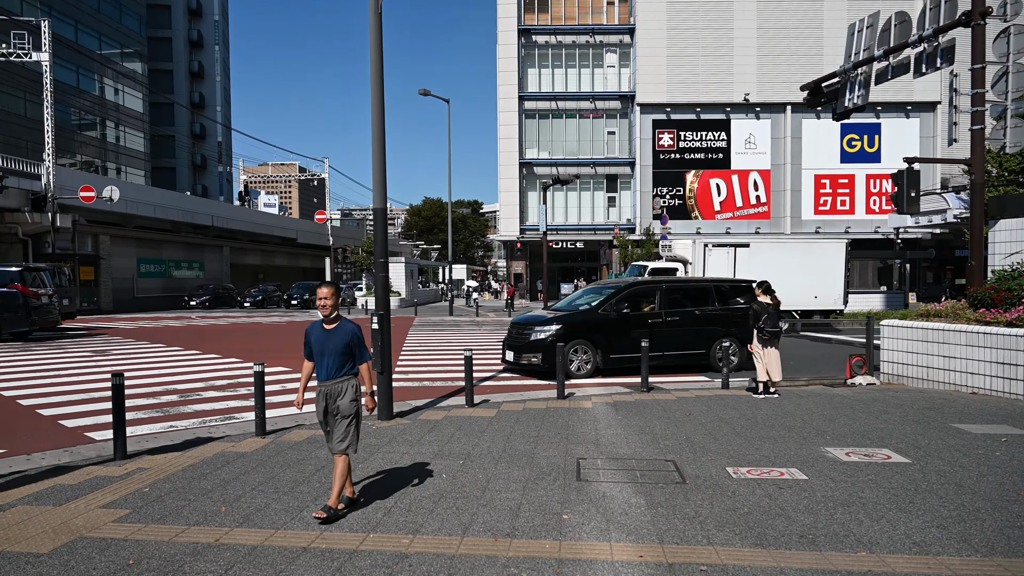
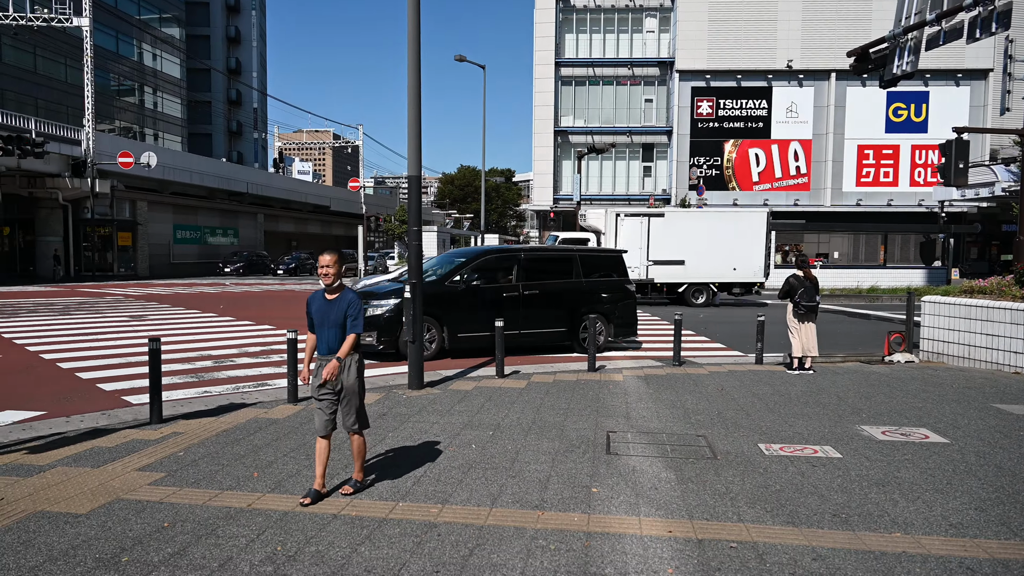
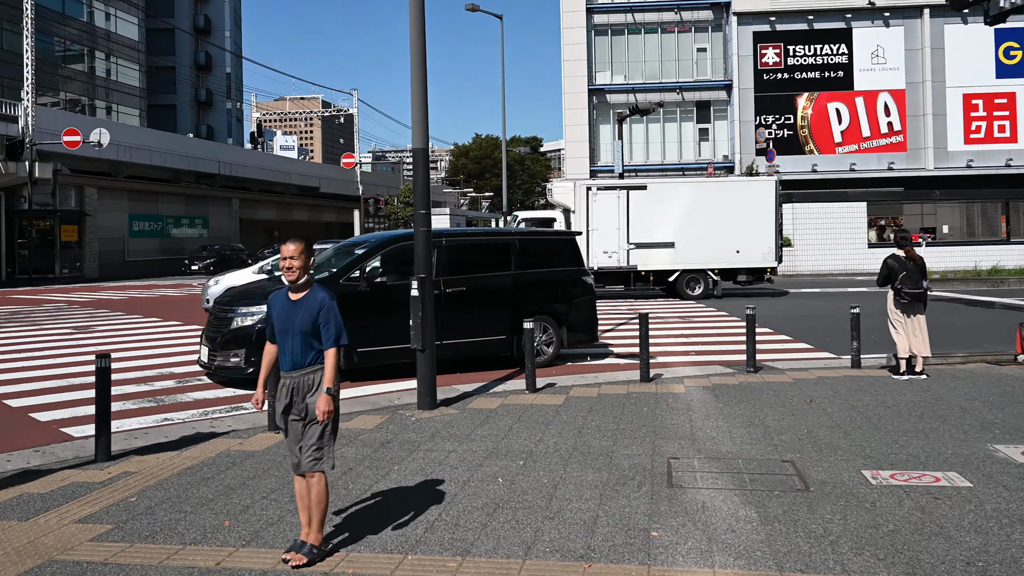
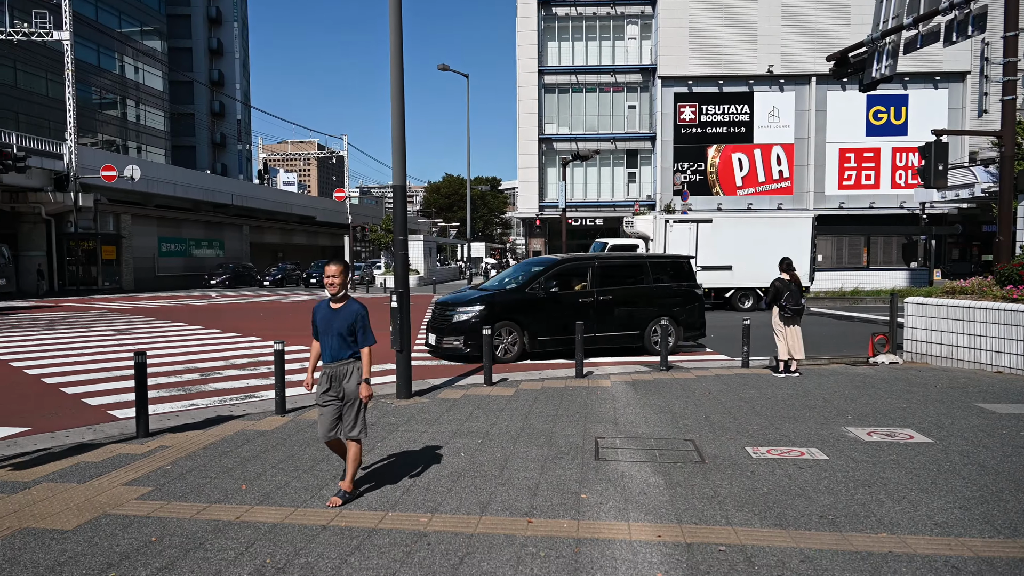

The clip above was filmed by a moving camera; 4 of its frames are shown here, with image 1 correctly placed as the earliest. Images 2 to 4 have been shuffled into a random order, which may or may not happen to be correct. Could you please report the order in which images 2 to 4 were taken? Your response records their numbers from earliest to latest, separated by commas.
4, 2, 3
